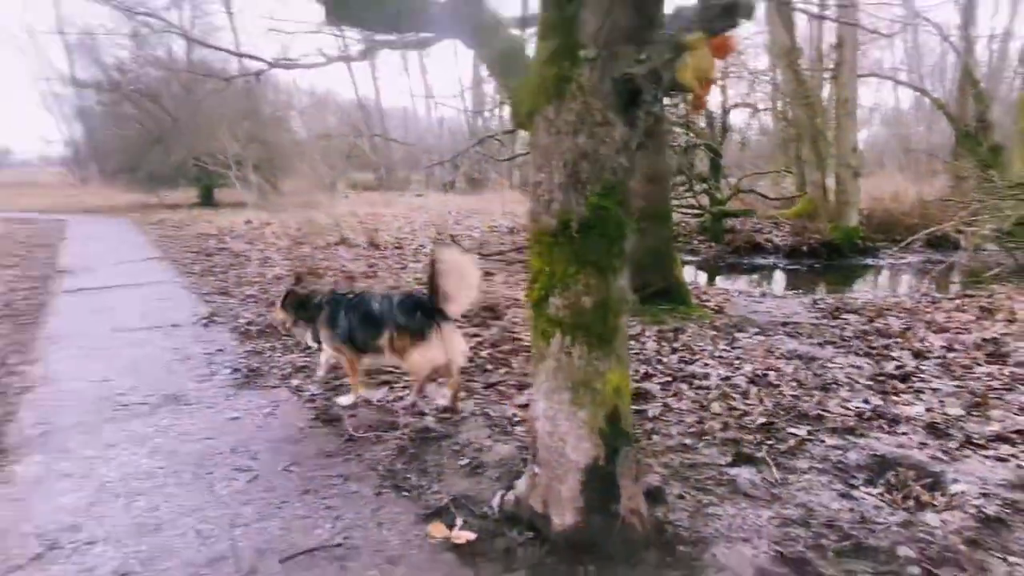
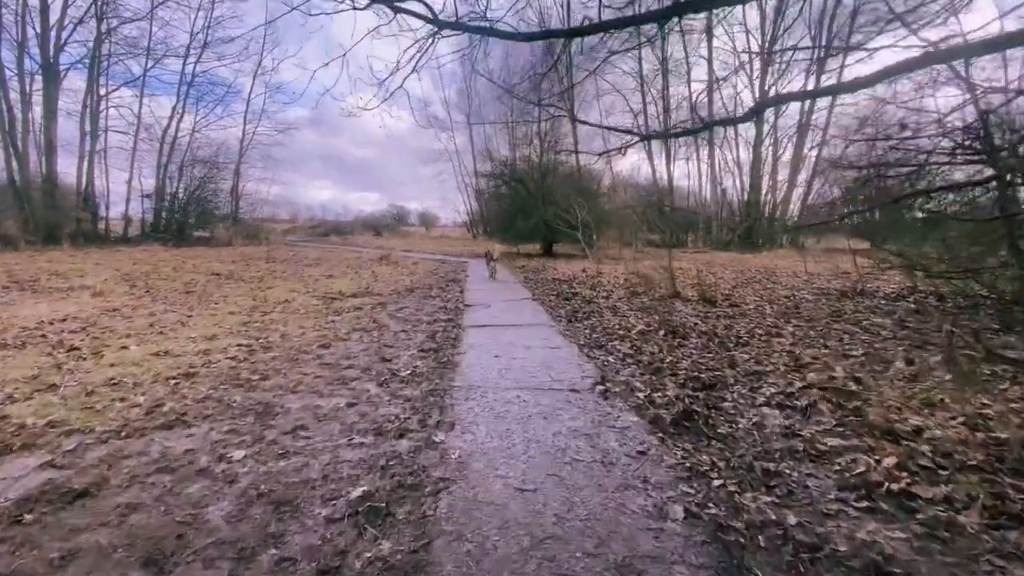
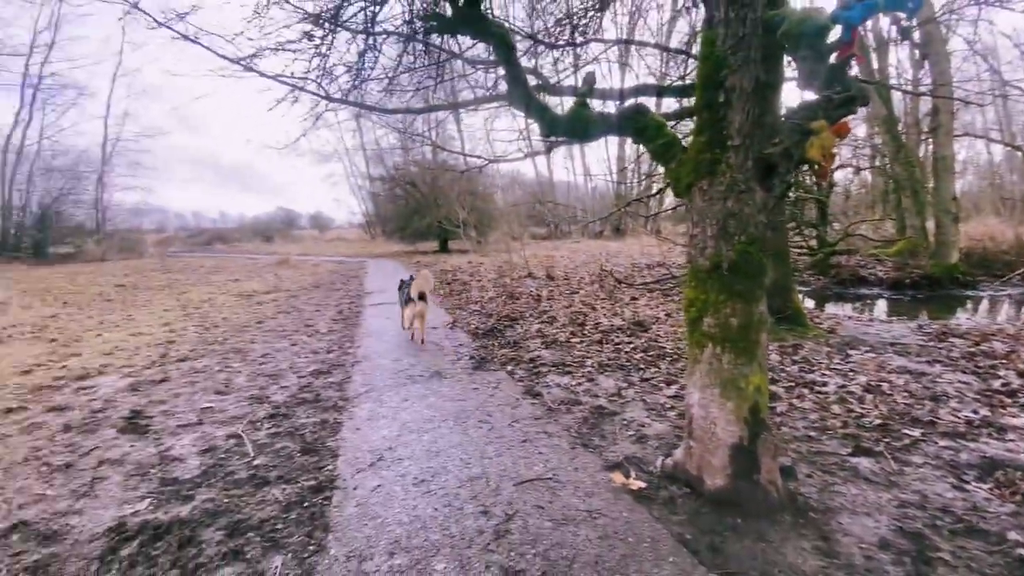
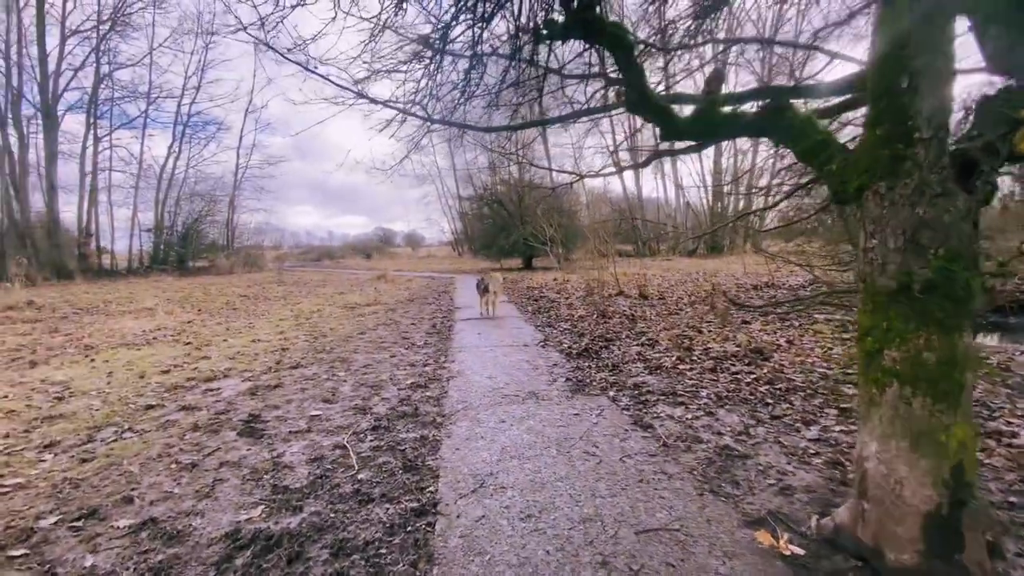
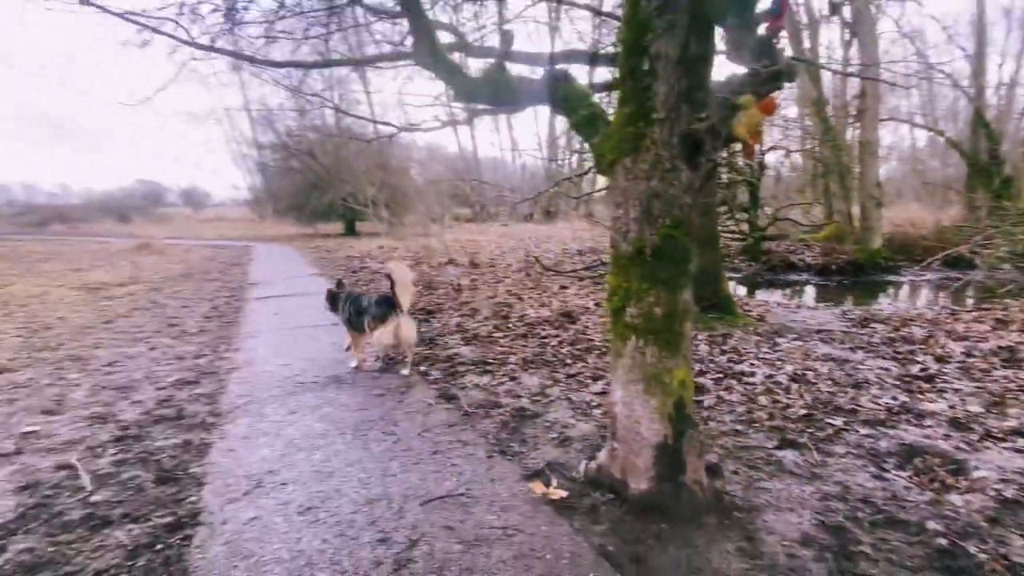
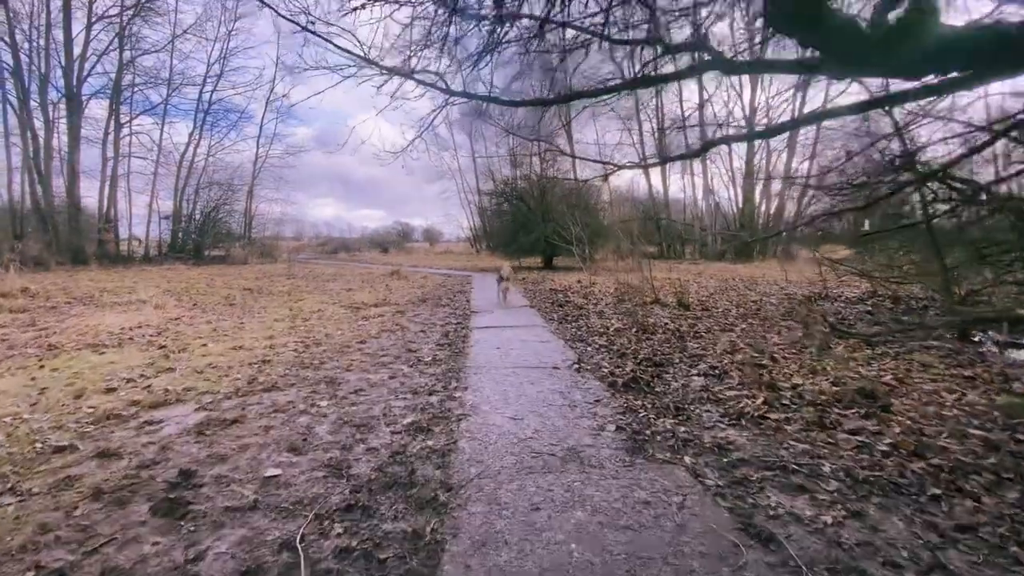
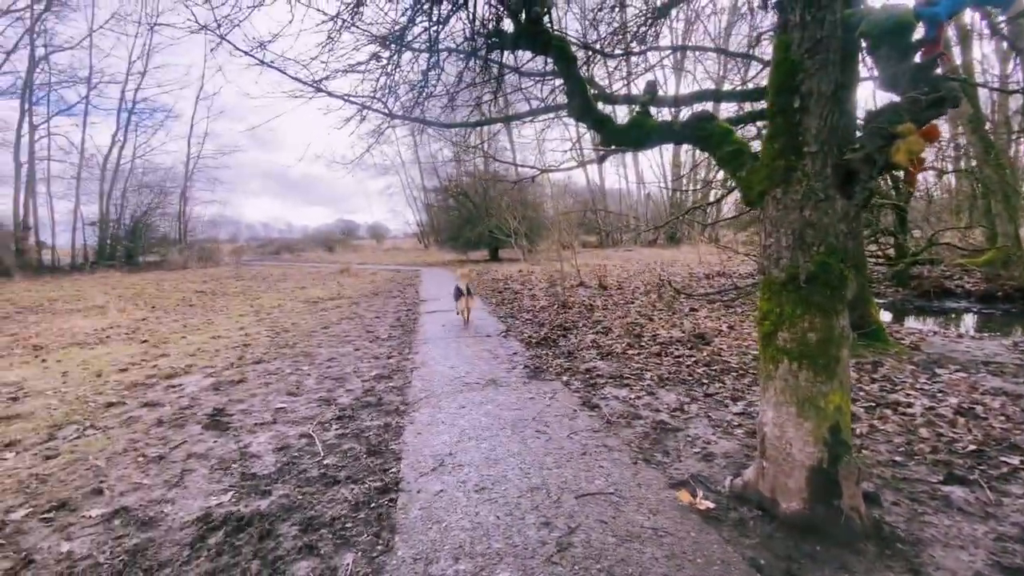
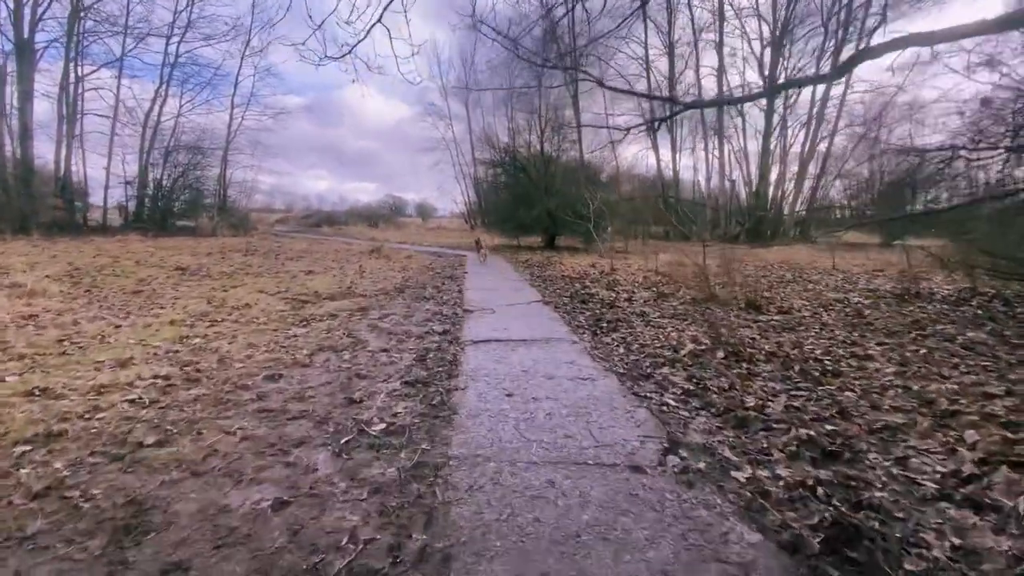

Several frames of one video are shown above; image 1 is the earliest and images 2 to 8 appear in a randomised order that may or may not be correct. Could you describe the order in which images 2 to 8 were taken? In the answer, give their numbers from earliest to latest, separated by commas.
5, 3, 7, 4, 6, 2, 8
